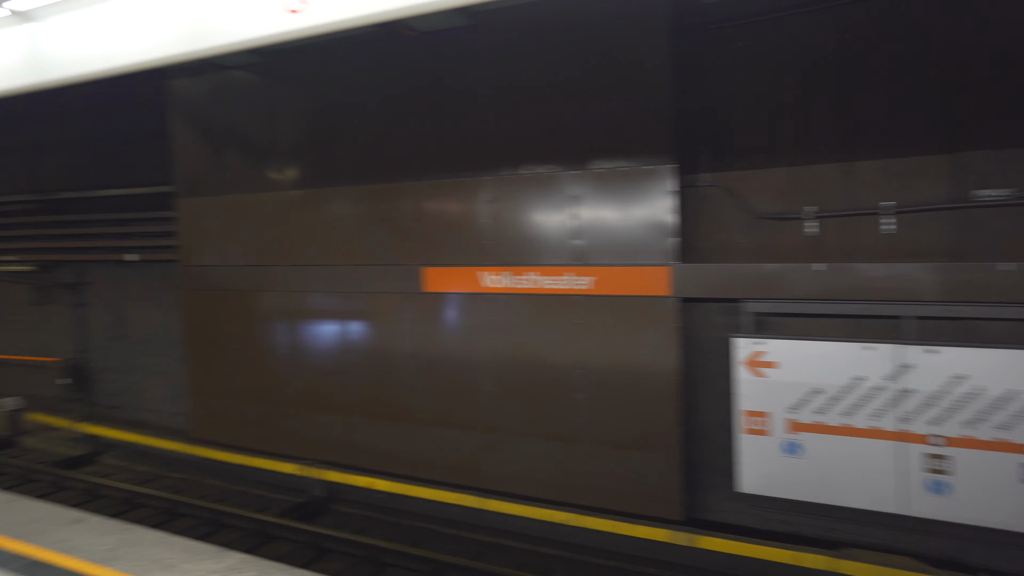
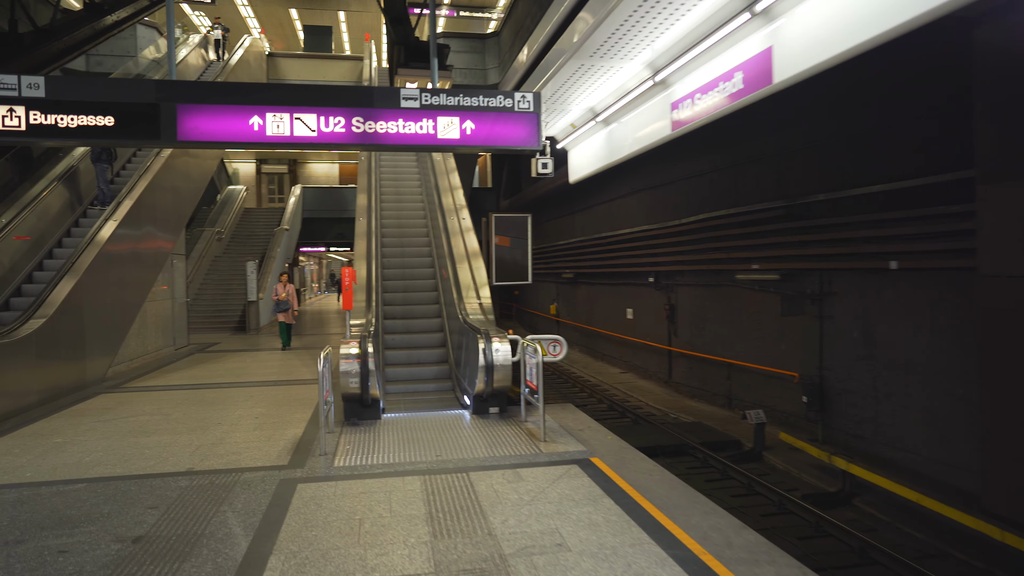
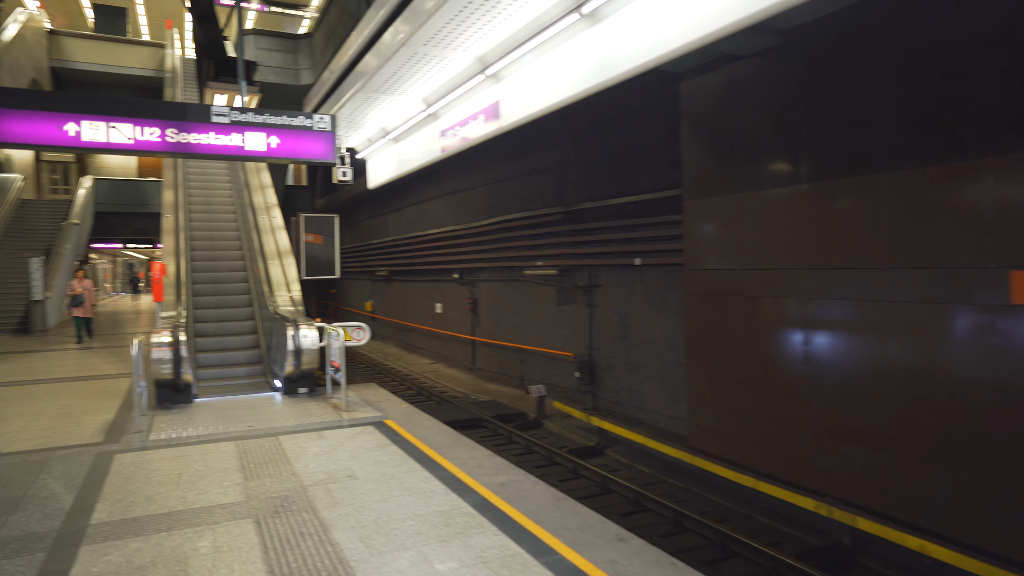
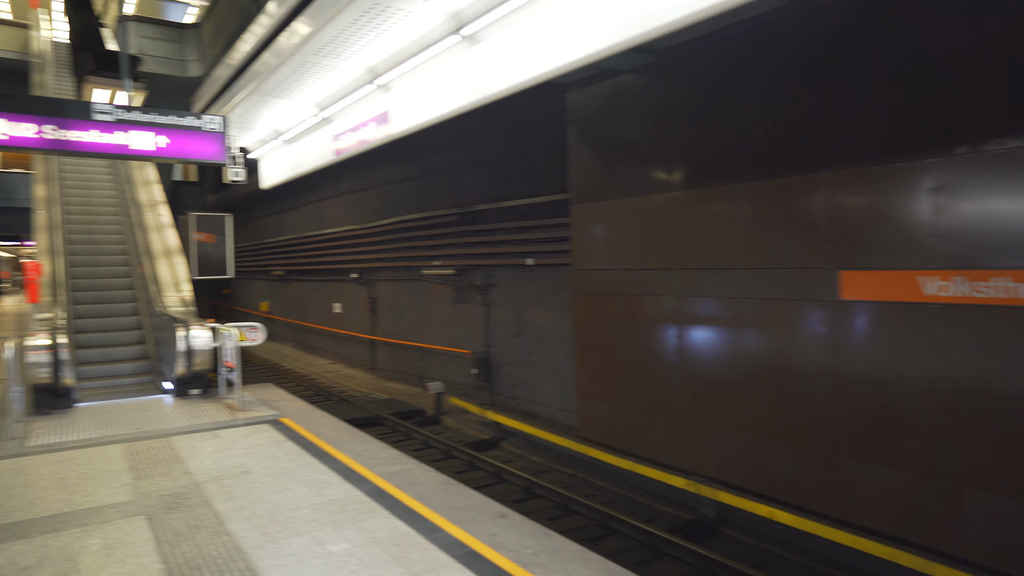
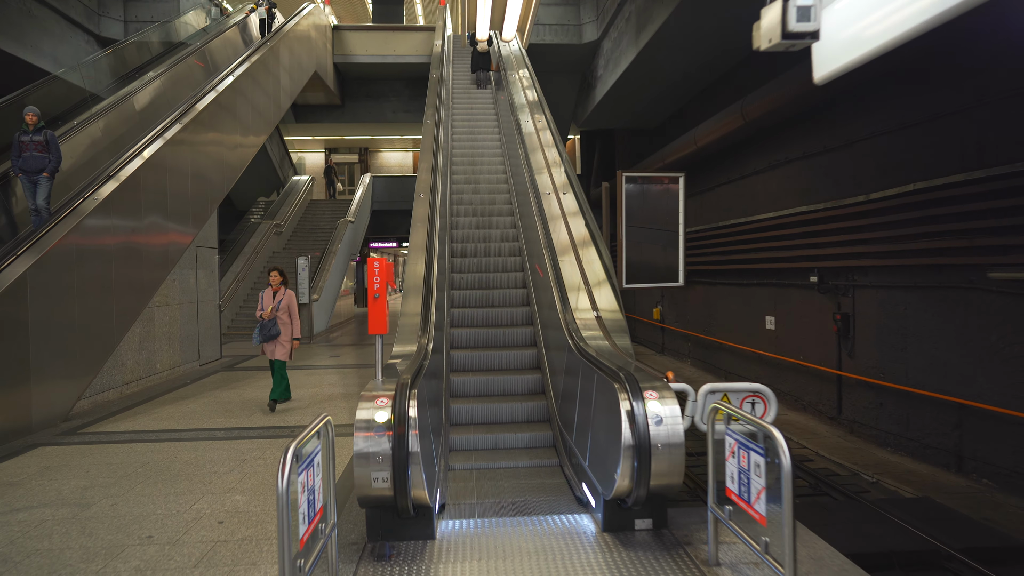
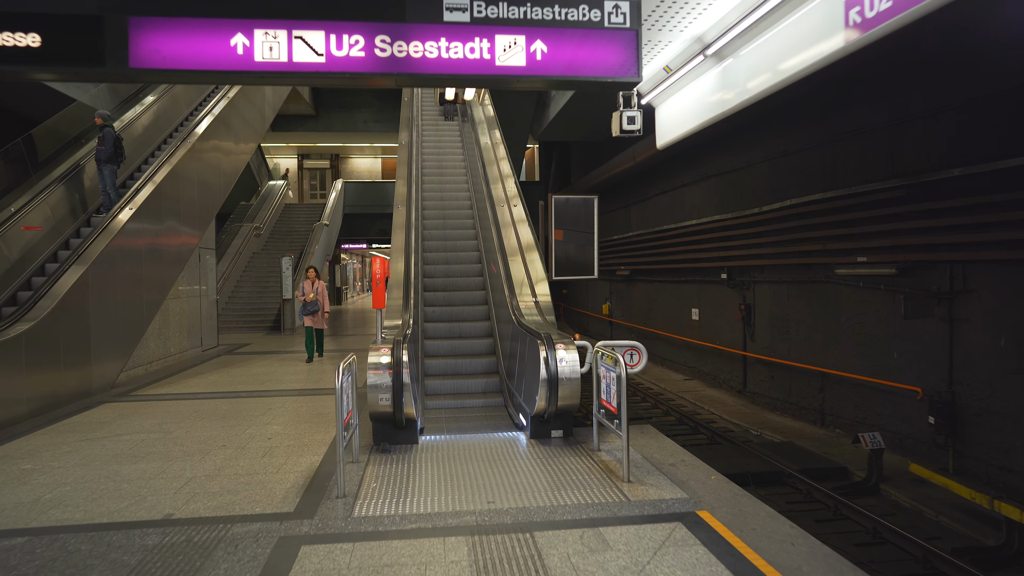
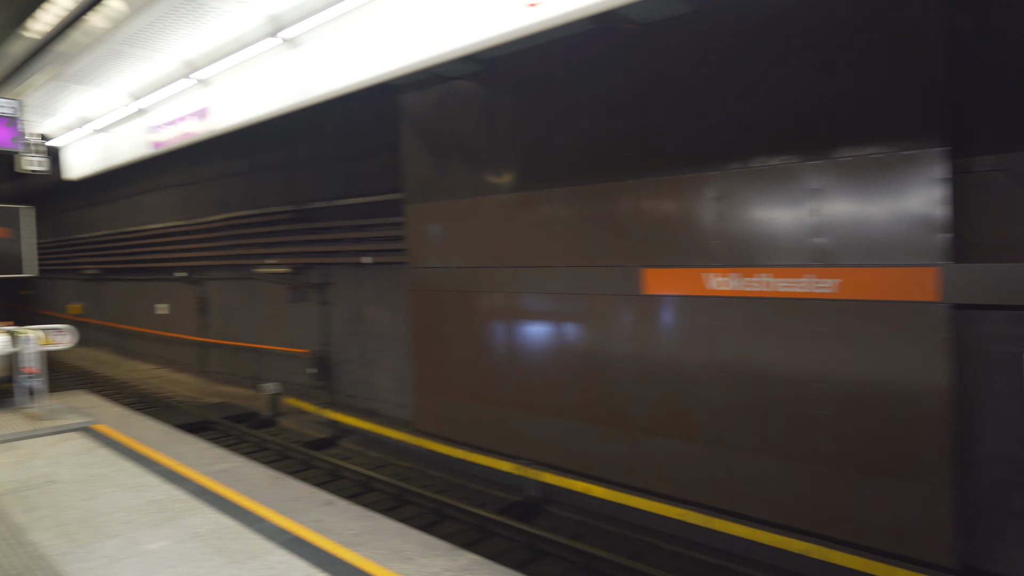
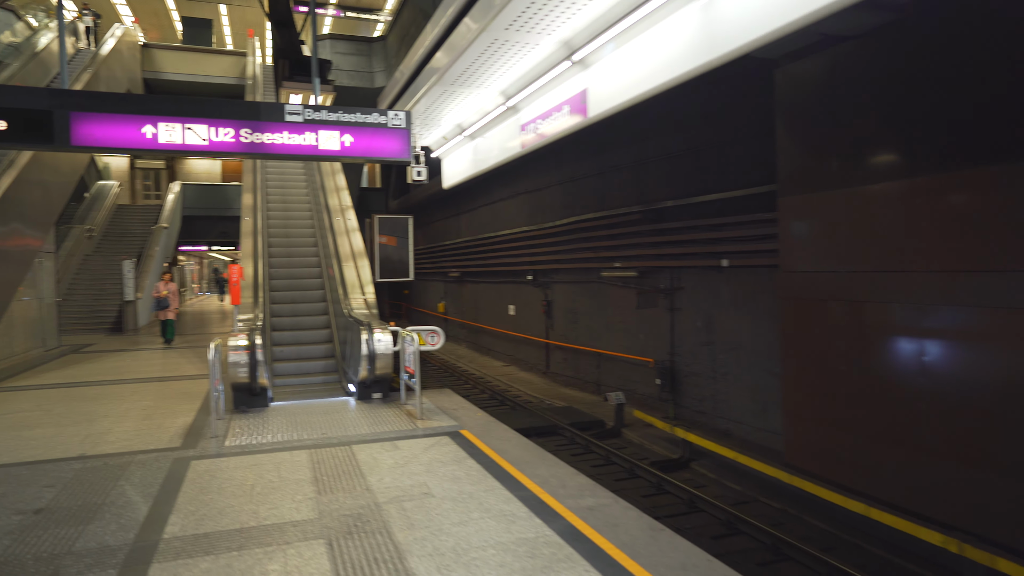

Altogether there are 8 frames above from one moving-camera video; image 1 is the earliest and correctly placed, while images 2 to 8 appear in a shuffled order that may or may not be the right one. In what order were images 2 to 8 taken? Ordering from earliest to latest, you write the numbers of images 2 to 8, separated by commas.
7, 4, 3, 8, 2, 6, 5
